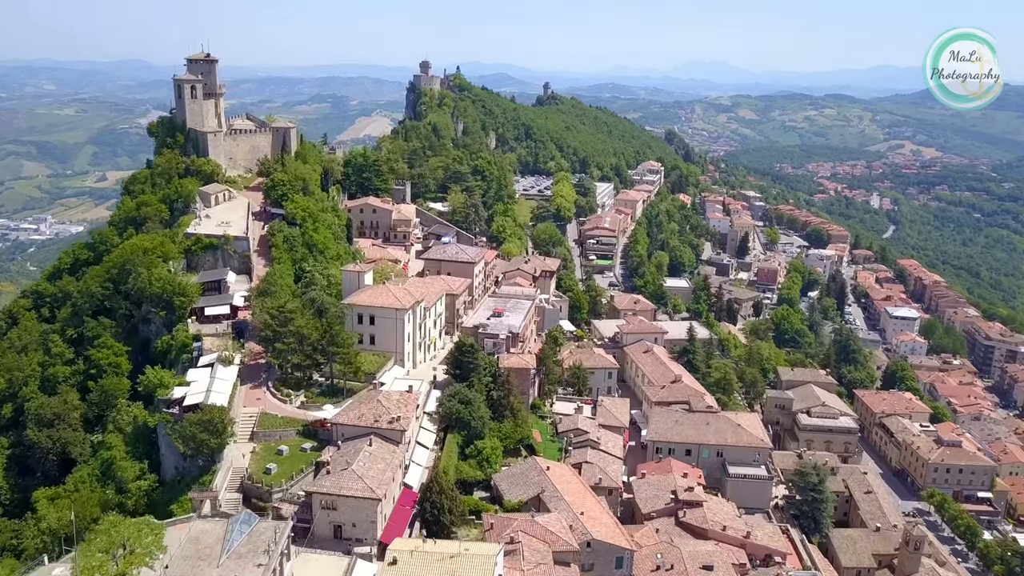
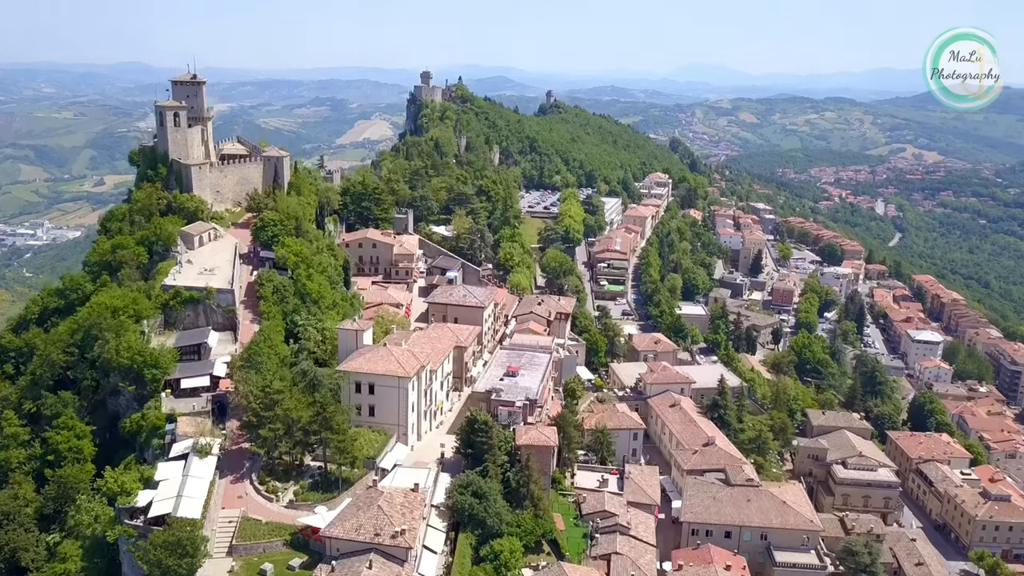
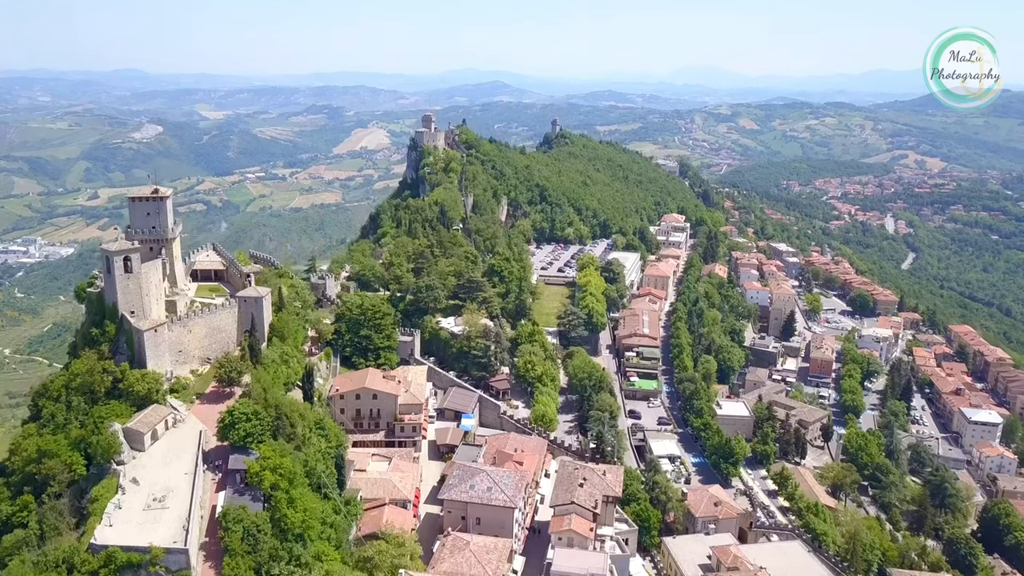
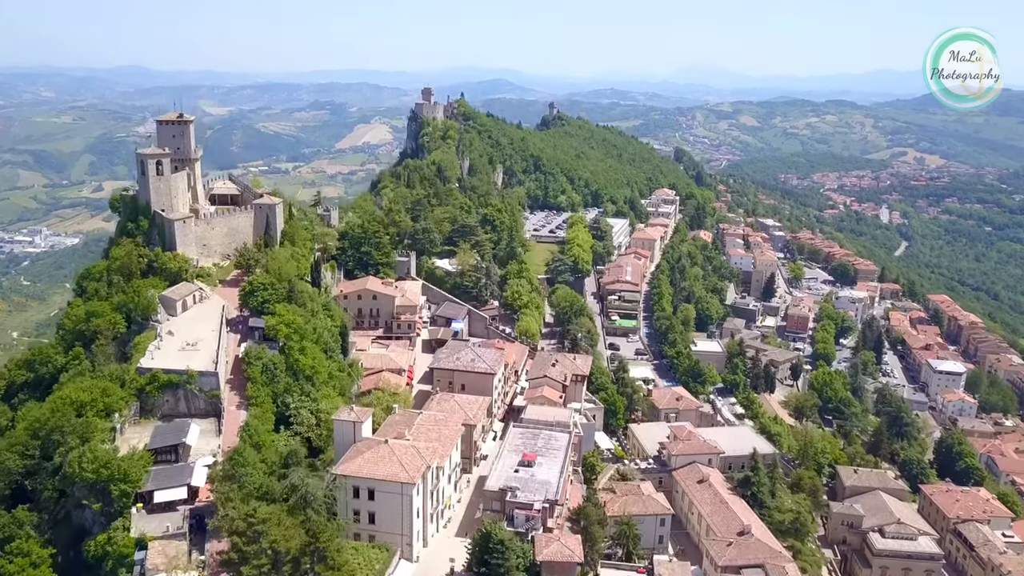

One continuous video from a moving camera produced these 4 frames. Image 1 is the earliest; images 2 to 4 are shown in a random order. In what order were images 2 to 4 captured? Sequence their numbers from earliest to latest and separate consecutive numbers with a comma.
2, 4, 3
